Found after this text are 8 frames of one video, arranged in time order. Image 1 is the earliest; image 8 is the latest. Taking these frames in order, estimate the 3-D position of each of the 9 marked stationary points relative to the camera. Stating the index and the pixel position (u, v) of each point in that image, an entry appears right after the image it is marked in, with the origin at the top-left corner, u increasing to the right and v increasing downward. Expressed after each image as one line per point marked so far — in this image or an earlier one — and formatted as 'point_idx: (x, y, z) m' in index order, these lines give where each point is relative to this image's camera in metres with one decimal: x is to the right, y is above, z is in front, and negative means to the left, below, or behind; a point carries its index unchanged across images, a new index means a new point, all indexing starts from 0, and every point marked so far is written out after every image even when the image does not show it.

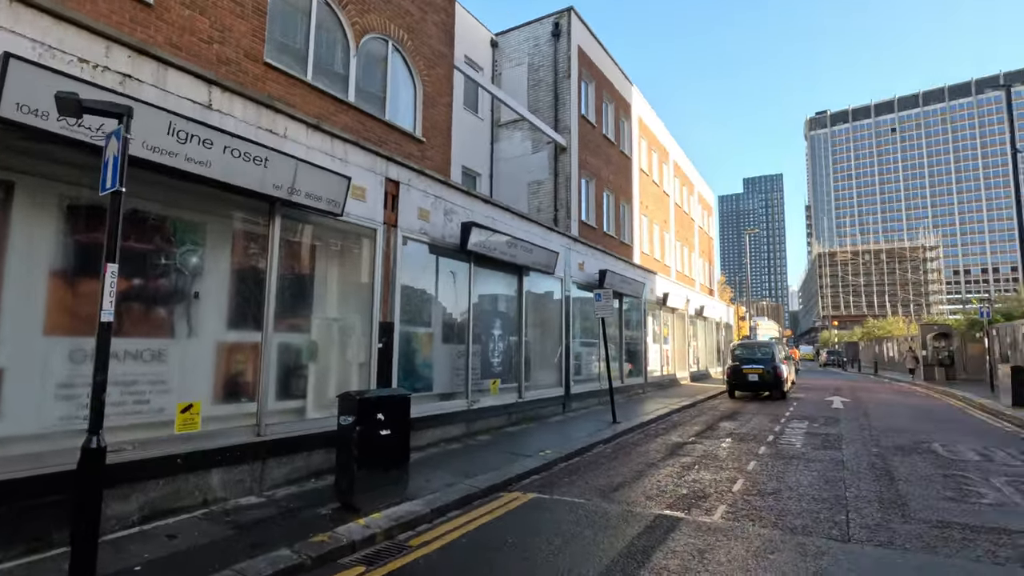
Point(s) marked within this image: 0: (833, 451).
0: (+5.7, -2.9, +9.5) m
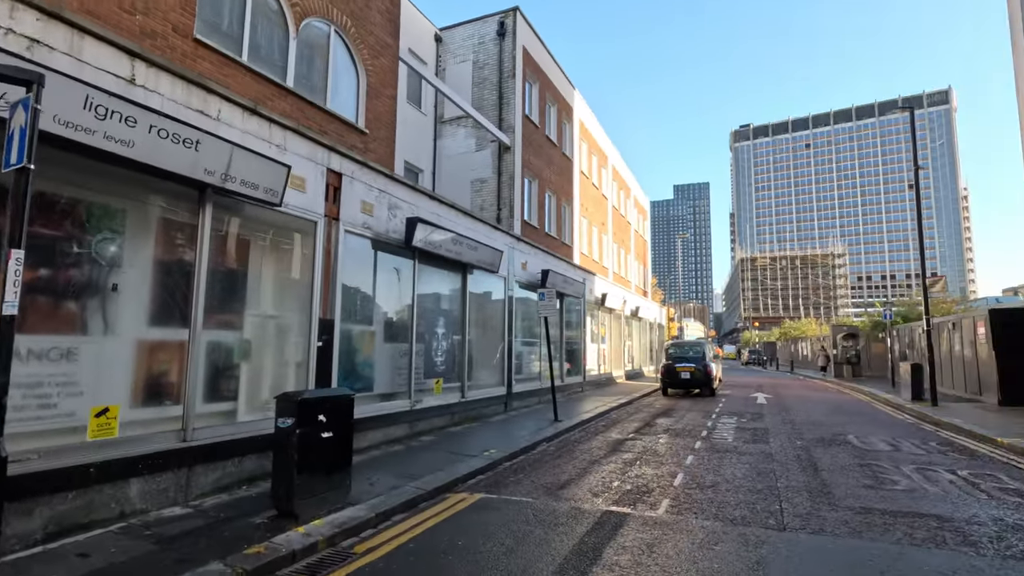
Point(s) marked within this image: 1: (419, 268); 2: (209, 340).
0: (+4.7, -2.9, +10.0) m
1: (-1.8, +0.4, +10.5) m
2: (-3.7, -0.6, +6.6) m
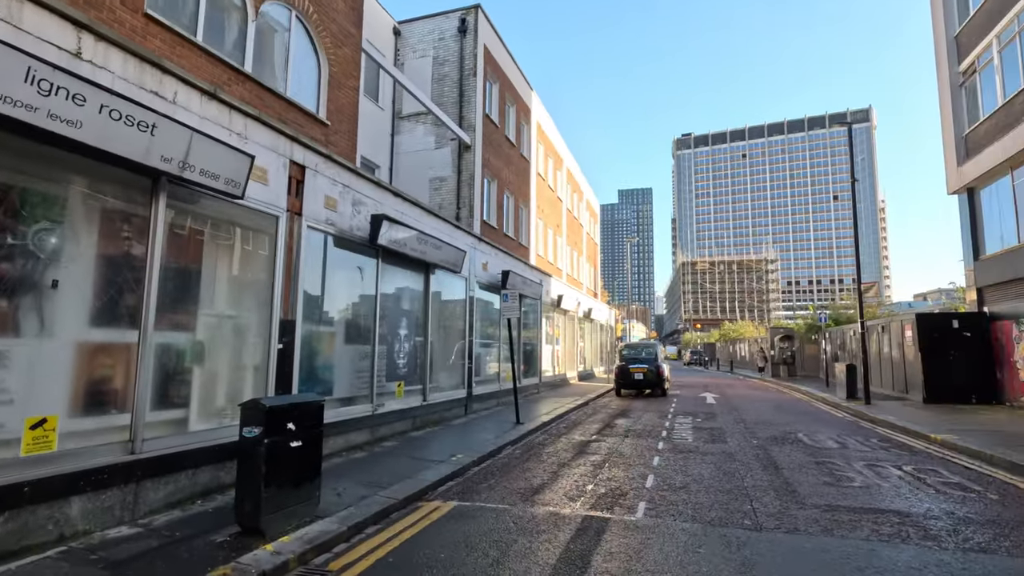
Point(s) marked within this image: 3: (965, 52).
0: (+4.0, -3.0, +10.2) m
1: (-2.4, +0.4, +10.1) m
2: (-4.0, -0.6, +6.0) m
3: (+14.9, +7.7, +17.5) m
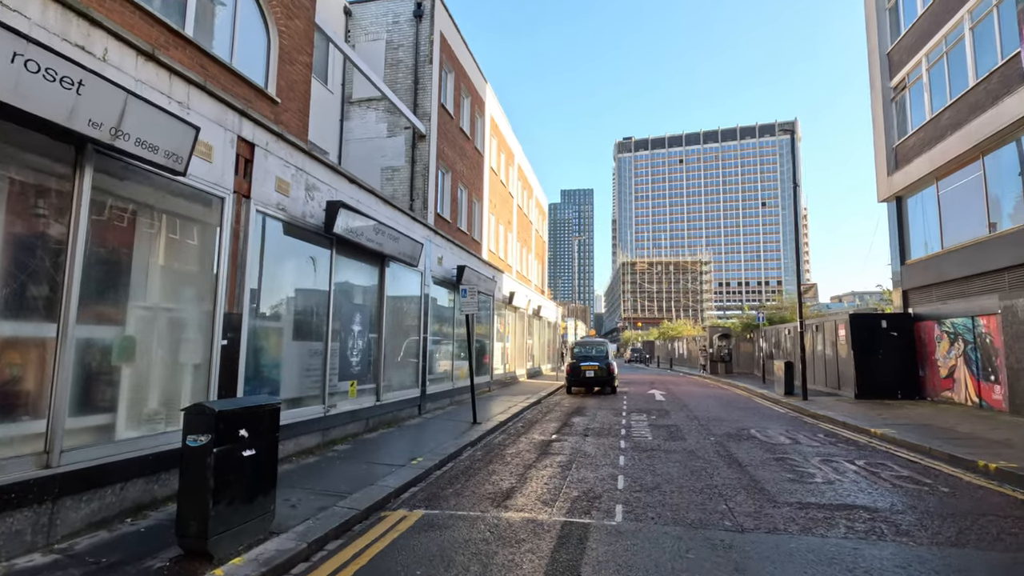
0: (+3.2, -2.9, +10.3) m
1: (-3.1, +0.5, +9.5) m
2: (-4.2, -0.5, +5.2) m
3: (+13.4, +7.7, +18.6) m
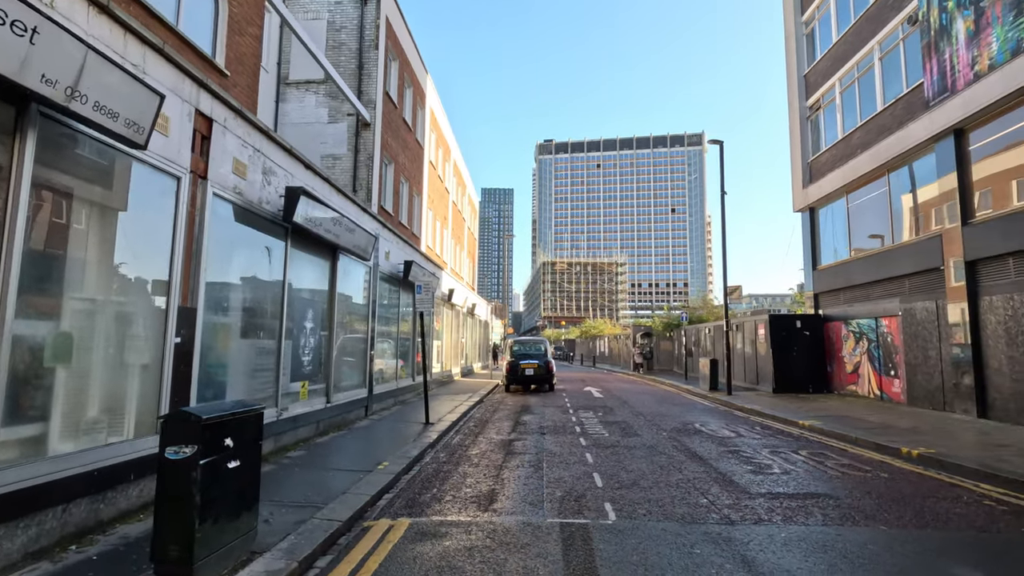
0: (+2.4, -2.9, +10.5) m
1: (-3.6, +0.6, +8.8) m
2: (-4.1, -0.4, +4.4) m
3: (+11.4, +7.5, +20.3) m
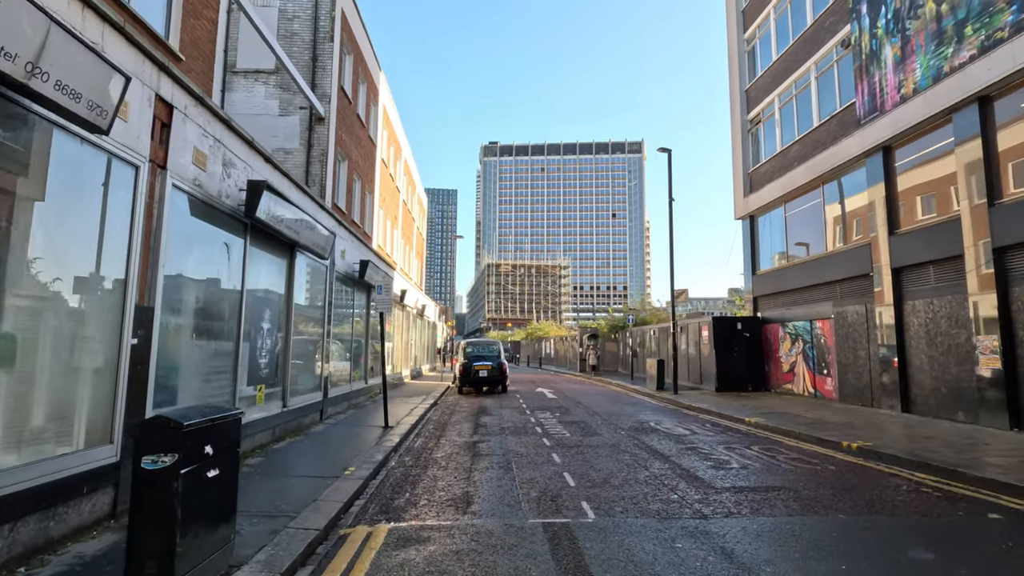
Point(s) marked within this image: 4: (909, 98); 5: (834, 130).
0: (+1.7, -3.0, +10.7) m
1: (-4.1, +0.6, +8.3) m
2: (-4.1, -0.3, +3.9) m
3: (+9.7, +7.4, +21.4) m
4: (+9.7, +4.7, +13.1) m
5: (+9.8, +4.8, +16.3) m
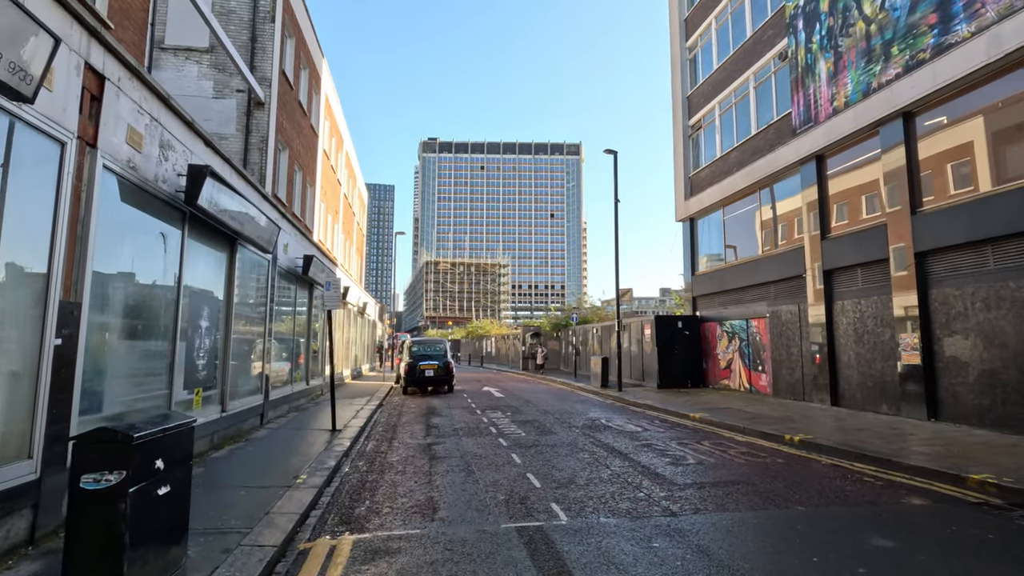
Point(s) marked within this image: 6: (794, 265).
0: (+0.8, -2.9, +10.7) m
1: (-4.6, +0.7, +7.6) m
2: (-4.1, -0.3, +3.3) m
3: (+7.6, +7.4, +22.2) m
4: (+8.6, +4.6, +14.0) m
5: (+8.3, +4.8, +17.2) m
6: (+8.4, +0.7, +16.0) m
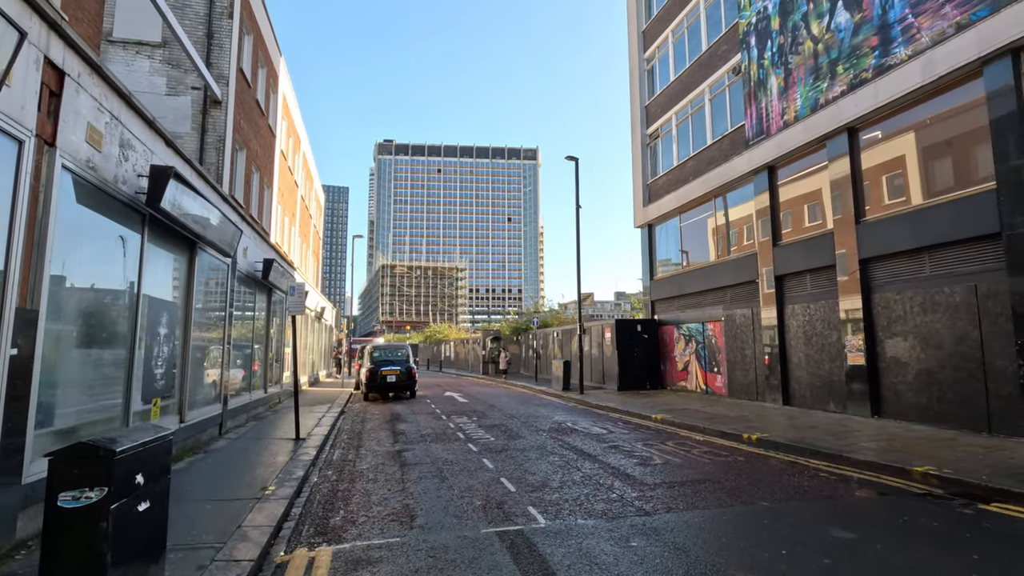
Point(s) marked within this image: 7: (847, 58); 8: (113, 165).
0: (+0.2, -3.1, +10.8) m
1: (-5.0, +0.6, +7.3) m
2: (-4.1, -0.3, +3.0) m
3: (+6.0, +7.2, +22.9) m
4: (+7.7, +4.5, +14.7) m
5: (+7.1, +4.7, +17.9) m
6: (+7.3, +0.5, +16.7) m
7: (+8.1, +5.6, +12.9) m
8: (-4.6, +1.4, +6.2) m
